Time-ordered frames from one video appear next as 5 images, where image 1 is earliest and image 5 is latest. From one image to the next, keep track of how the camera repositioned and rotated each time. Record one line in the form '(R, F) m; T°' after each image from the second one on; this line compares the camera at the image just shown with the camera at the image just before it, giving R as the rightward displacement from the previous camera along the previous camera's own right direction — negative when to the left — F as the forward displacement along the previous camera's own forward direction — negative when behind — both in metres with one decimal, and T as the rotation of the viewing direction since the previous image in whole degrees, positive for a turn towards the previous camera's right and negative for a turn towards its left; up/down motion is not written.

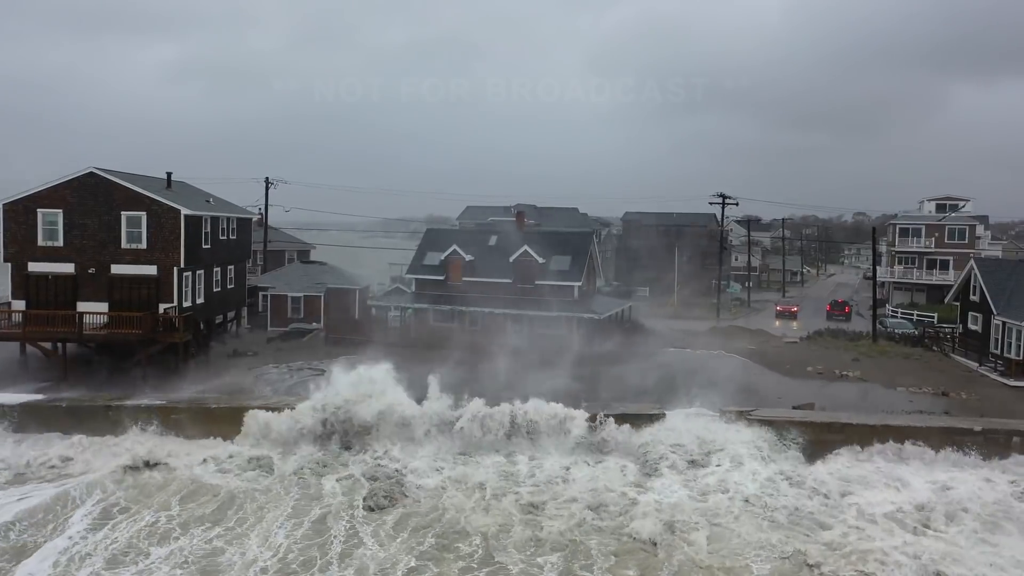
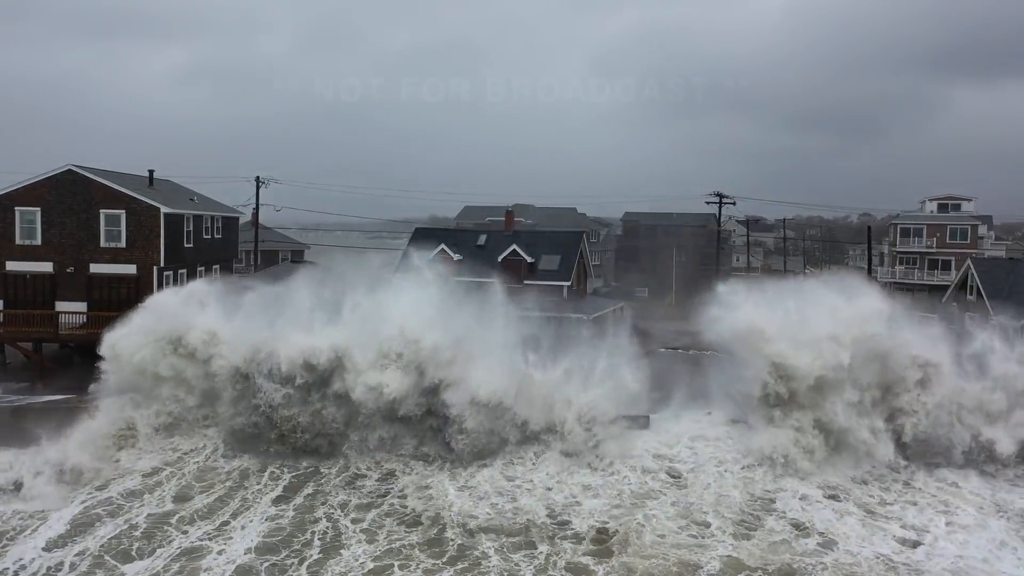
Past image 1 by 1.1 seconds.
(+0.6, +0.4) m; 0°
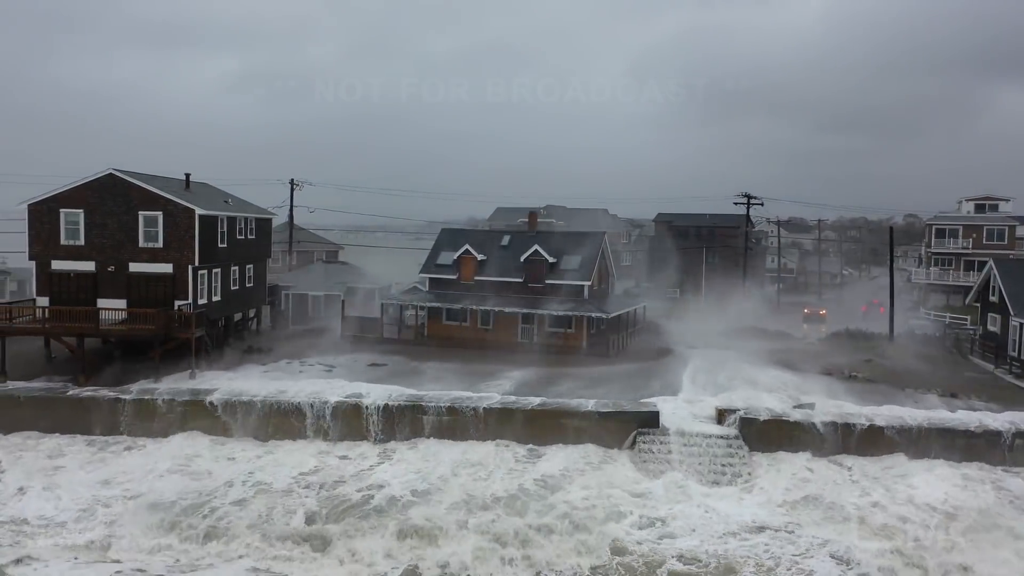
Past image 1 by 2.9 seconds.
(+0.6, -0.5) m; -3°
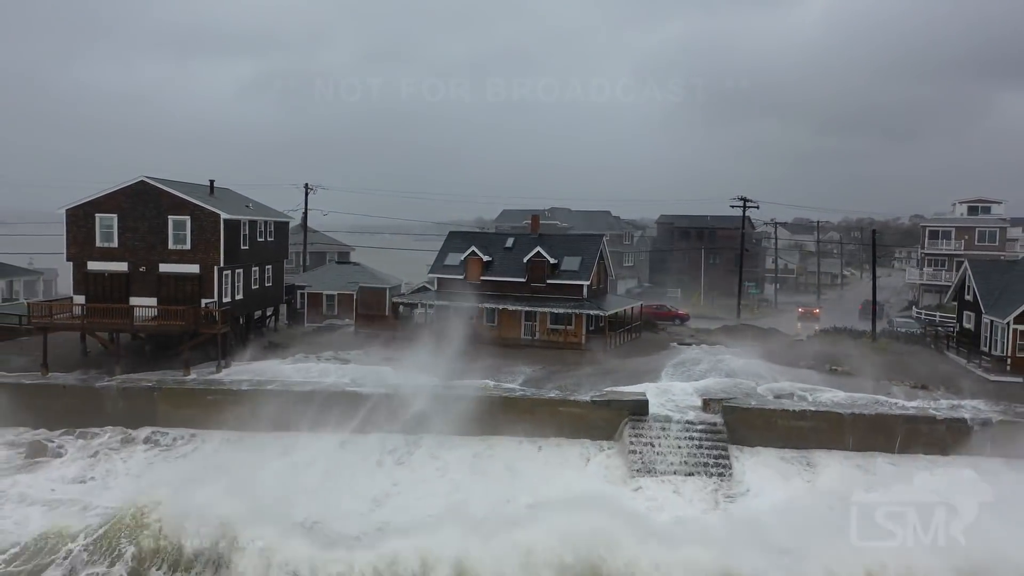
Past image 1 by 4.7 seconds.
(+0.1, -1.5) m; -1°
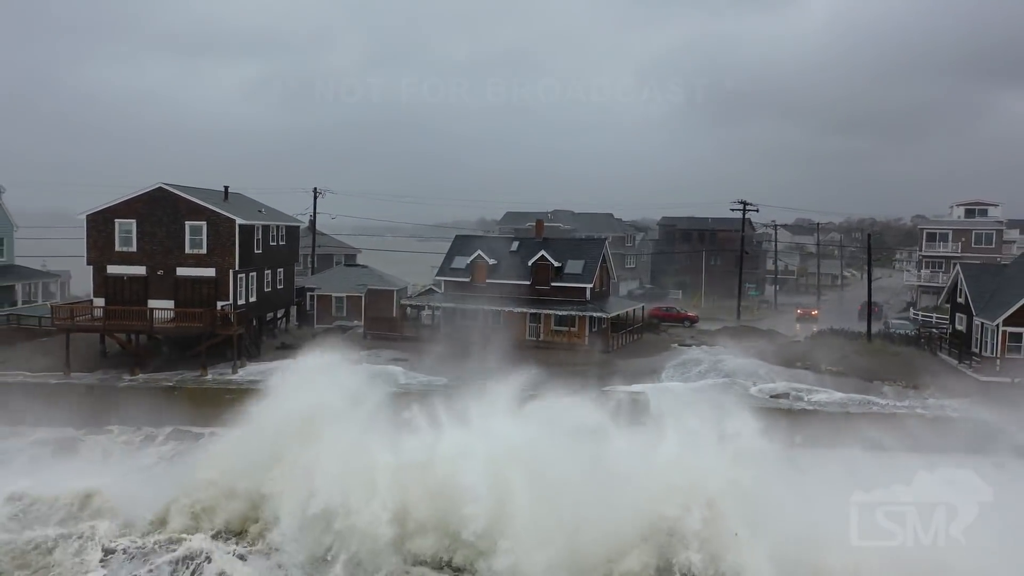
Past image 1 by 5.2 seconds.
(-0.1, -0.8) m; 0°
